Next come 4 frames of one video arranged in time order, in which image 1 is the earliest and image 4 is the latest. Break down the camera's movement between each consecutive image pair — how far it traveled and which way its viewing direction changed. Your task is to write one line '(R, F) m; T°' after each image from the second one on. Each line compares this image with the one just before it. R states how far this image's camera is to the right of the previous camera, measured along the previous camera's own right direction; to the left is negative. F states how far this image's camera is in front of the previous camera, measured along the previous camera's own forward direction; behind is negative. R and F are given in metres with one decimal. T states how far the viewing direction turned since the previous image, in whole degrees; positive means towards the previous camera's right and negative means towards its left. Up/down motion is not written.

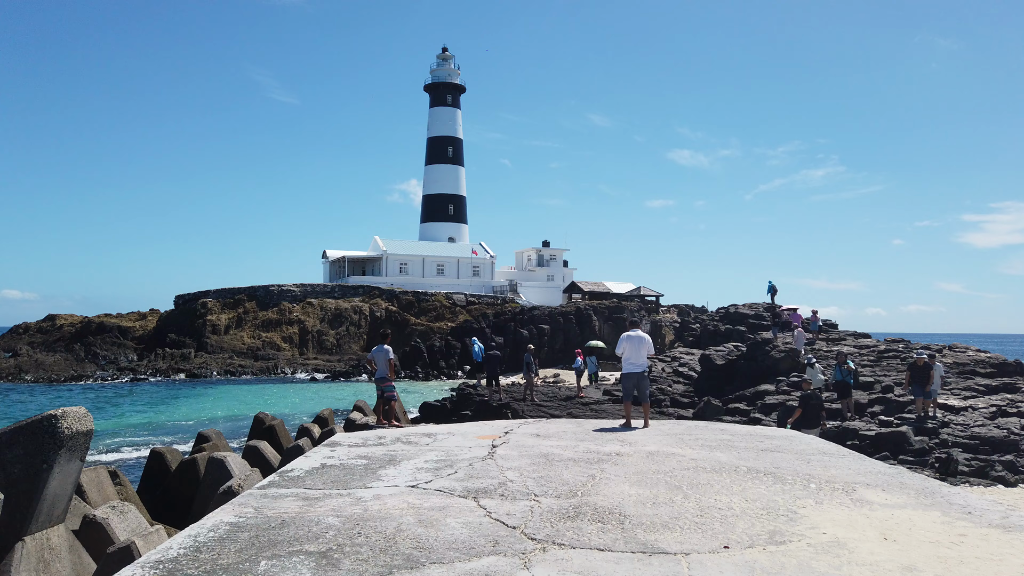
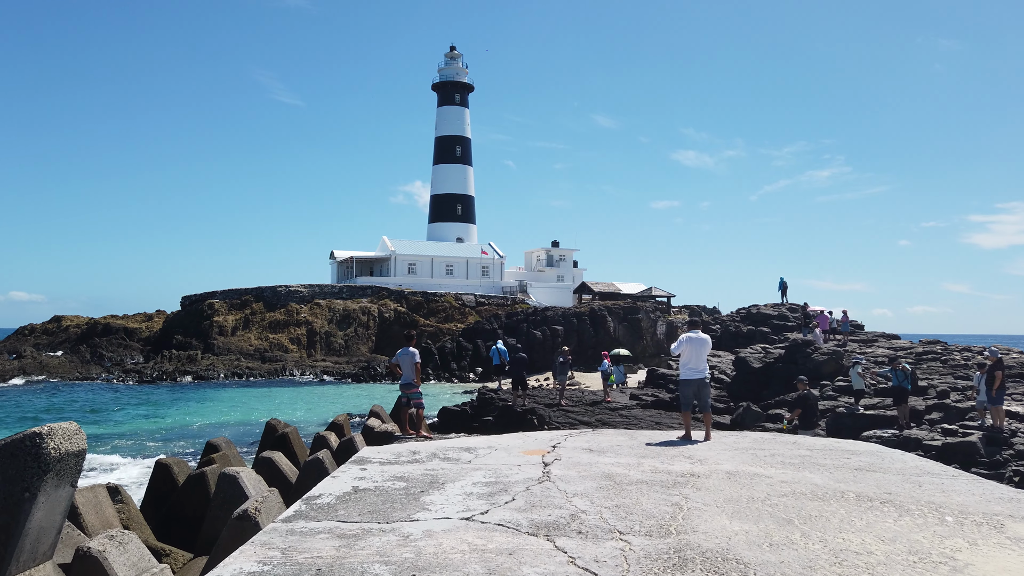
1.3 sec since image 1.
(-0.4, +0.9) m; 0°
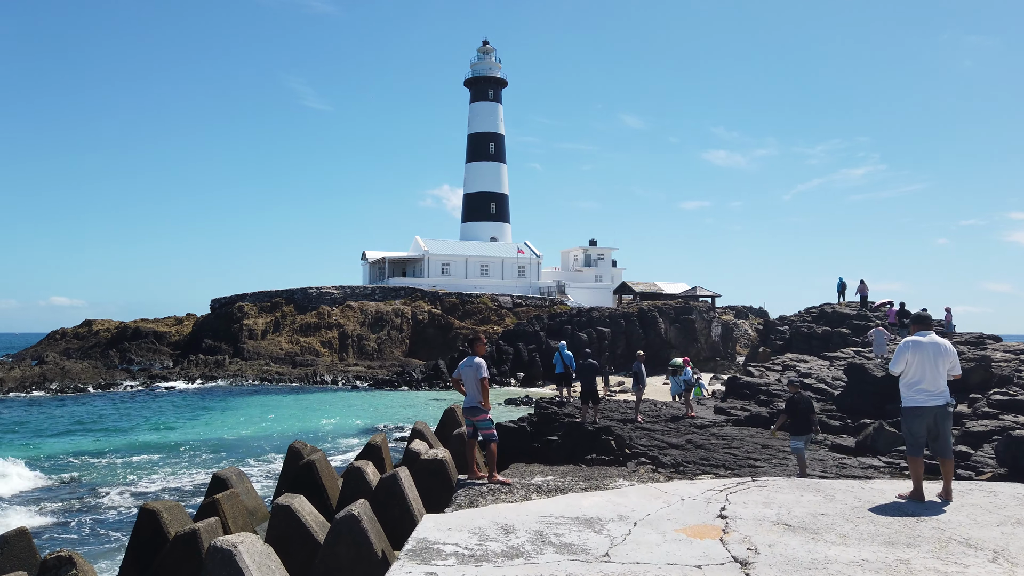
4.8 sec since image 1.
(-0.7, +2.6) m; -2°
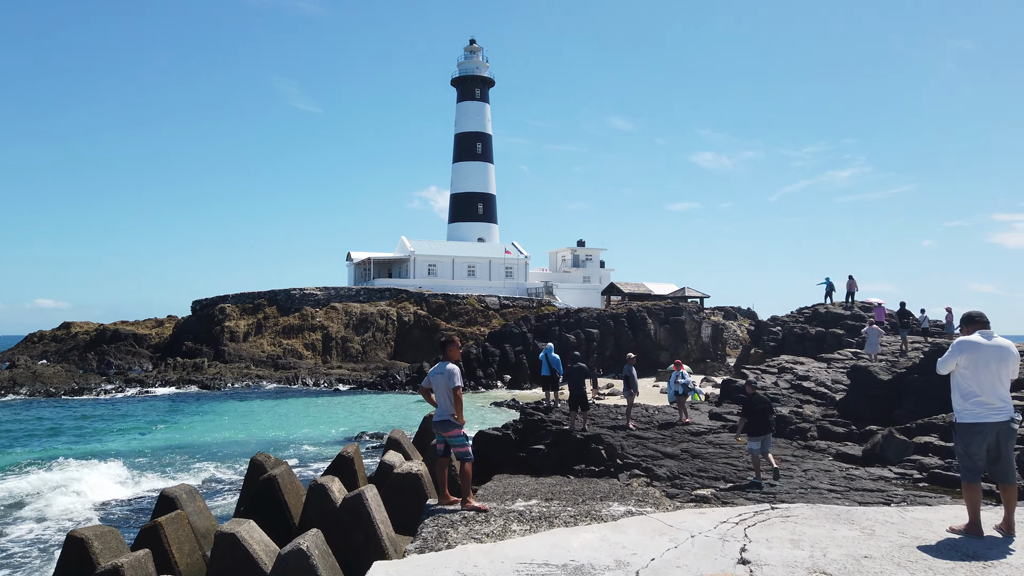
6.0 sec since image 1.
(+0.1, +0.9) m; +1°
